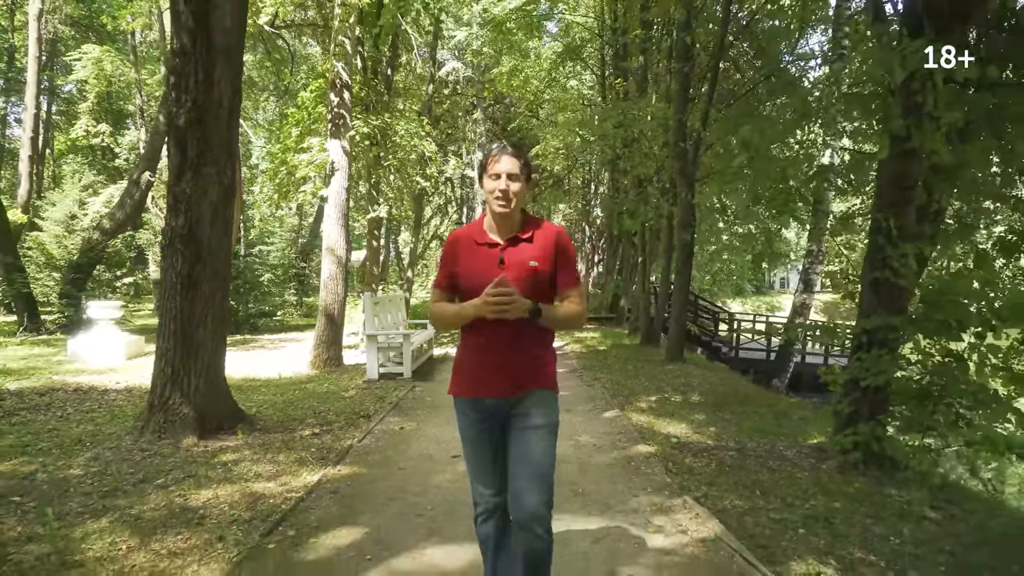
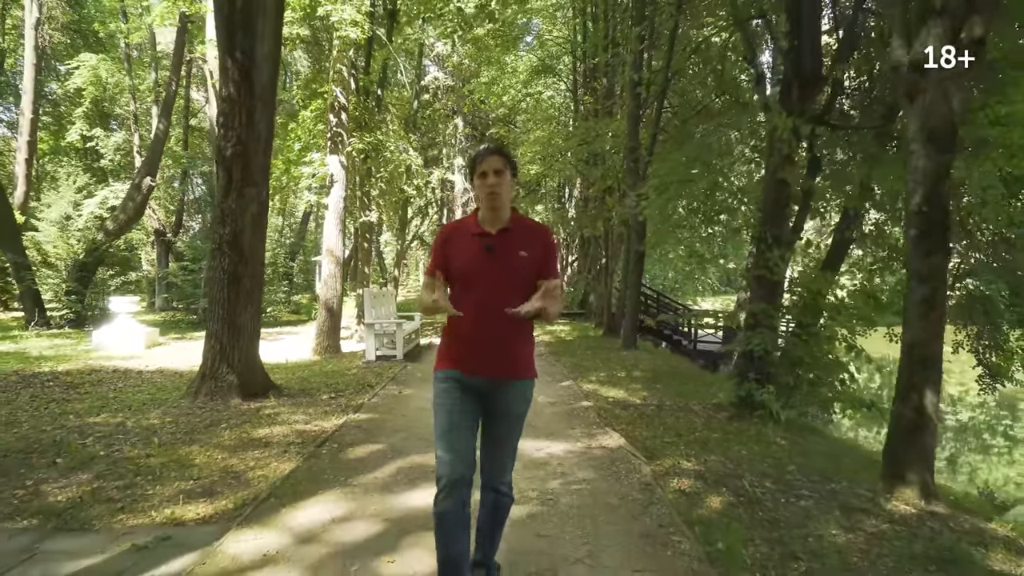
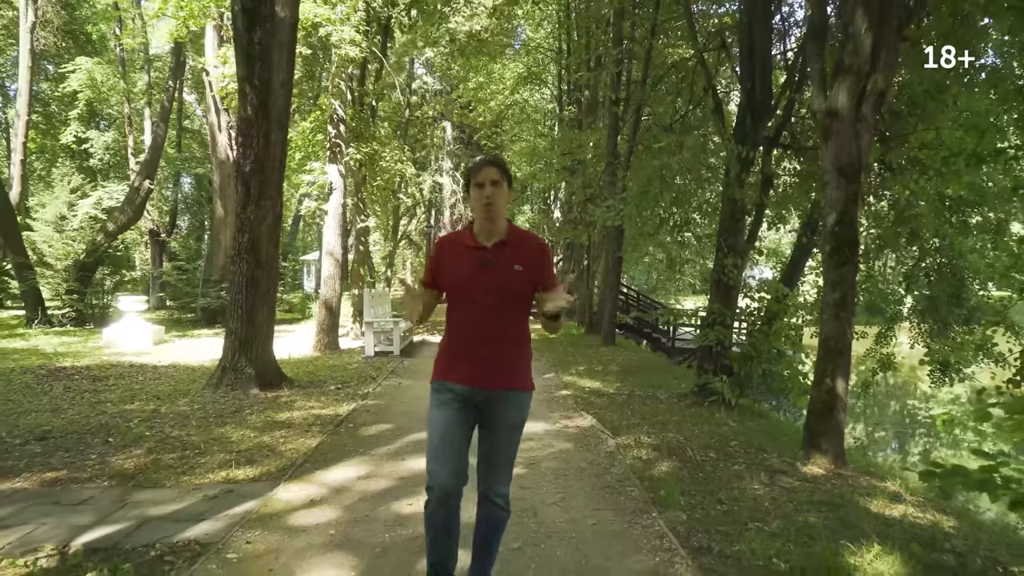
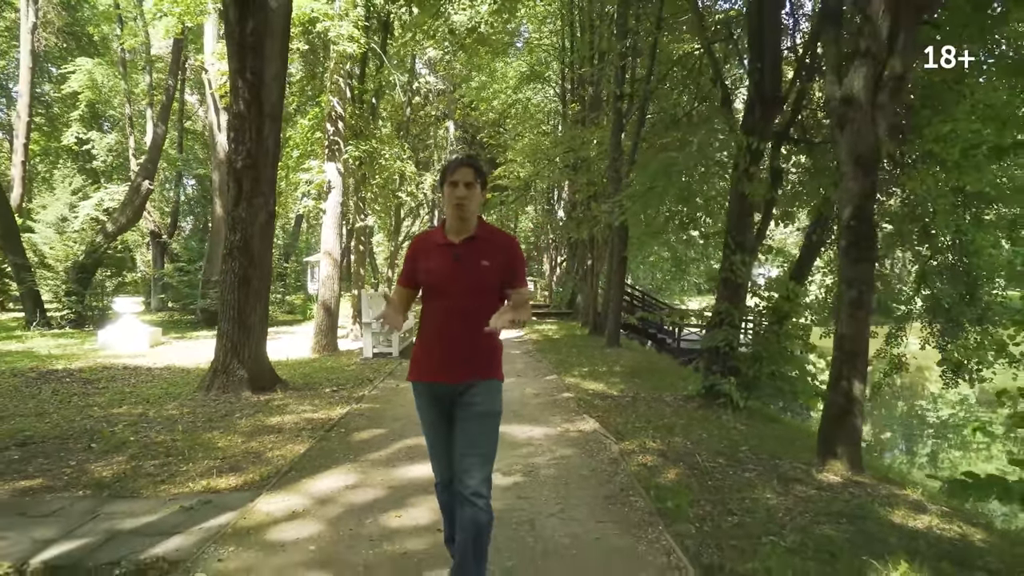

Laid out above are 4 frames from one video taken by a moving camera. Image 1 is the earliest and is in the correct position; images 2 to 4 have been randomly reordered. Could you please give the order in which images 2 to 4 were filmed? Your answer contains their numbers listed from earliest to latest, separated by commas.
2, 4, 3
